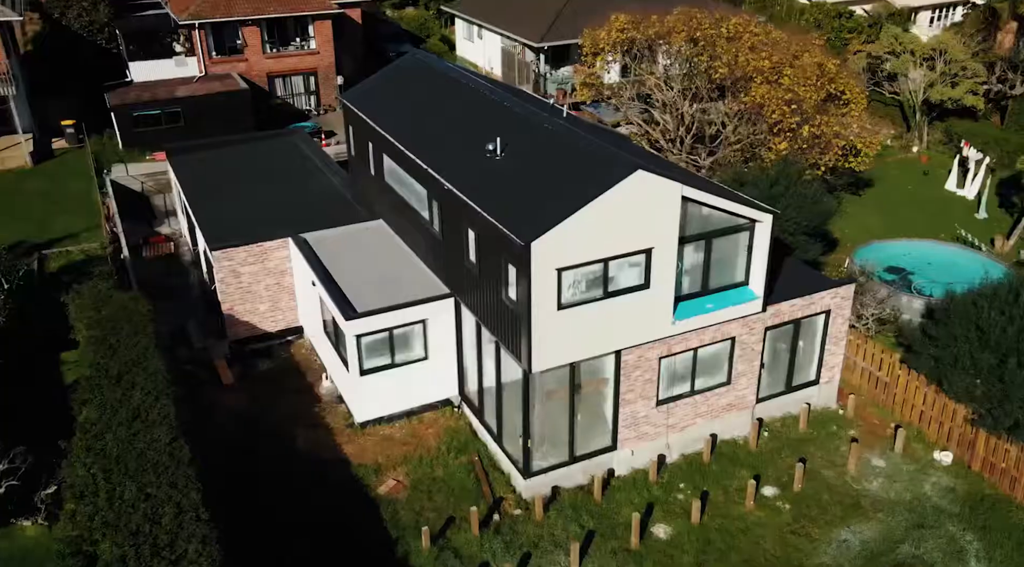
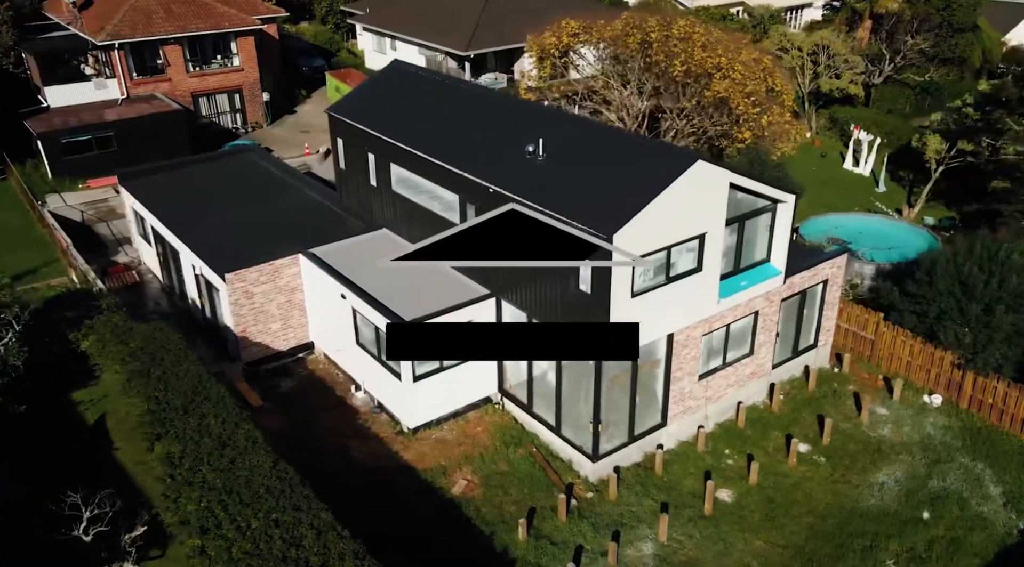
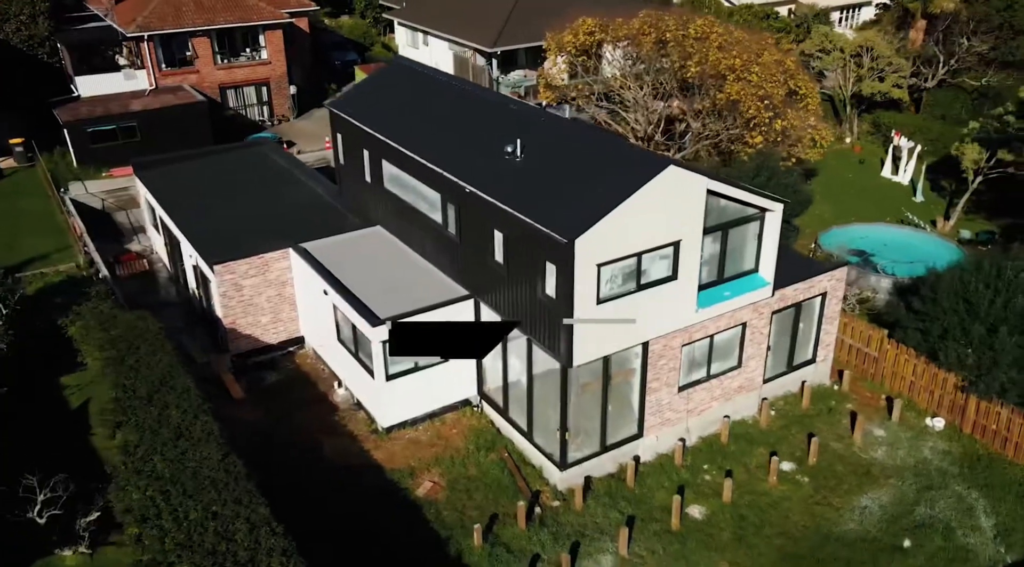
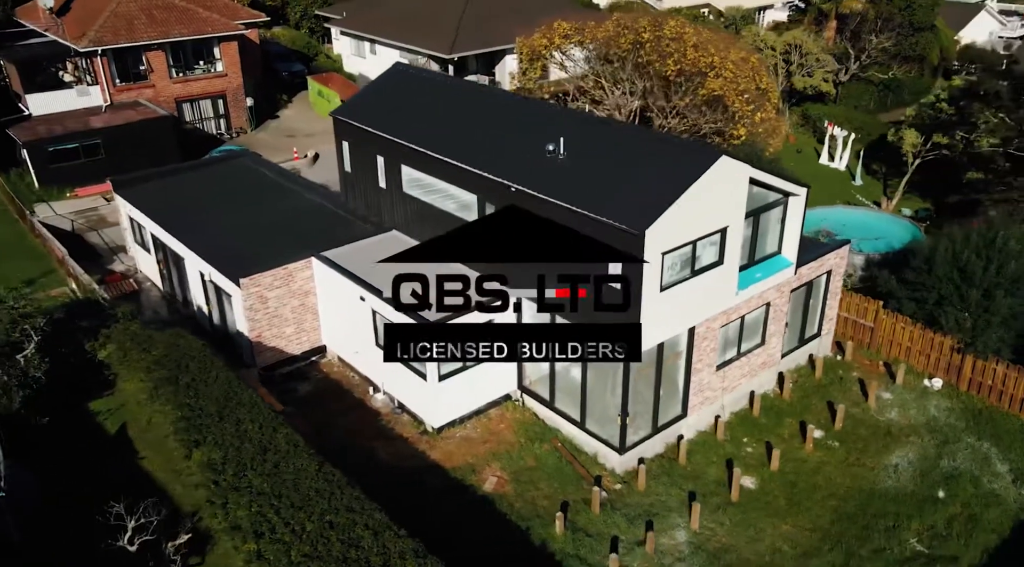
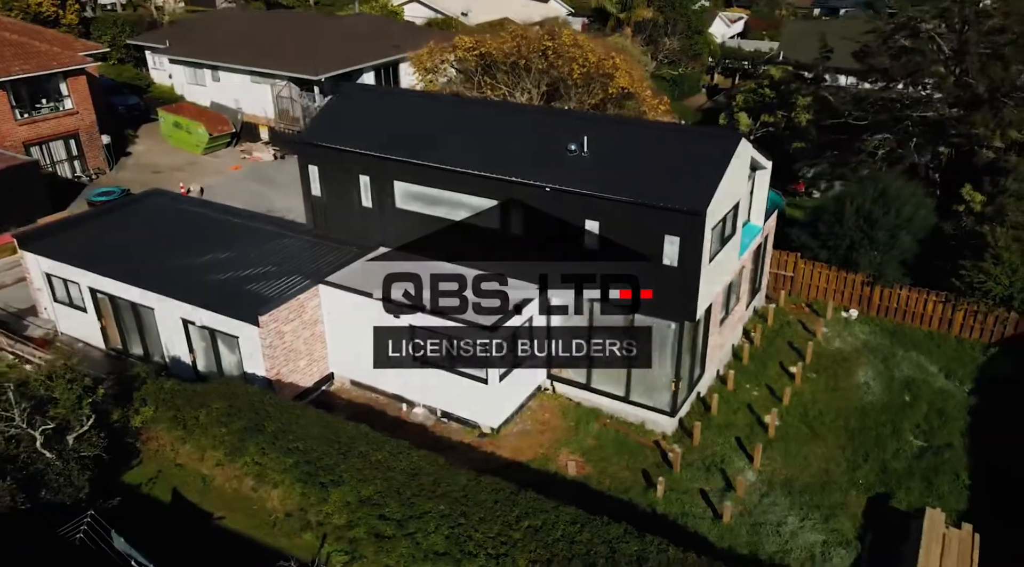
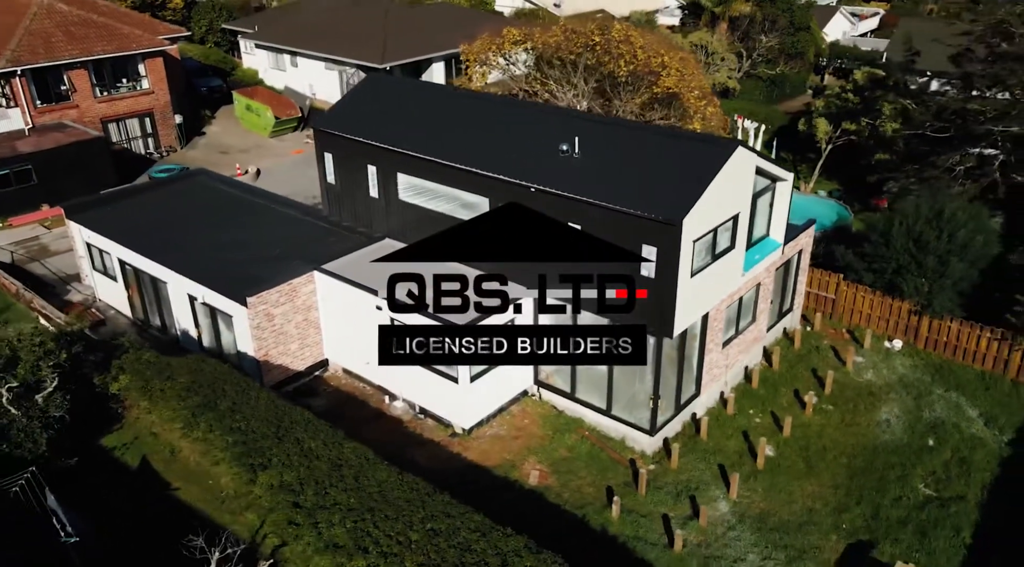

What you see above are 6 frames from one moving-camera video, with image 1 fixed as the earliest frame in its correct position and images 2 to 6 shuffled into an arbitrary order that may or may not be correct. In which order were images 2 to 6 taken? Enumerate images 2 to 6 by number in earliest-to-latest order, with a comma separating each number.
3, 2, 4, 6, 5
